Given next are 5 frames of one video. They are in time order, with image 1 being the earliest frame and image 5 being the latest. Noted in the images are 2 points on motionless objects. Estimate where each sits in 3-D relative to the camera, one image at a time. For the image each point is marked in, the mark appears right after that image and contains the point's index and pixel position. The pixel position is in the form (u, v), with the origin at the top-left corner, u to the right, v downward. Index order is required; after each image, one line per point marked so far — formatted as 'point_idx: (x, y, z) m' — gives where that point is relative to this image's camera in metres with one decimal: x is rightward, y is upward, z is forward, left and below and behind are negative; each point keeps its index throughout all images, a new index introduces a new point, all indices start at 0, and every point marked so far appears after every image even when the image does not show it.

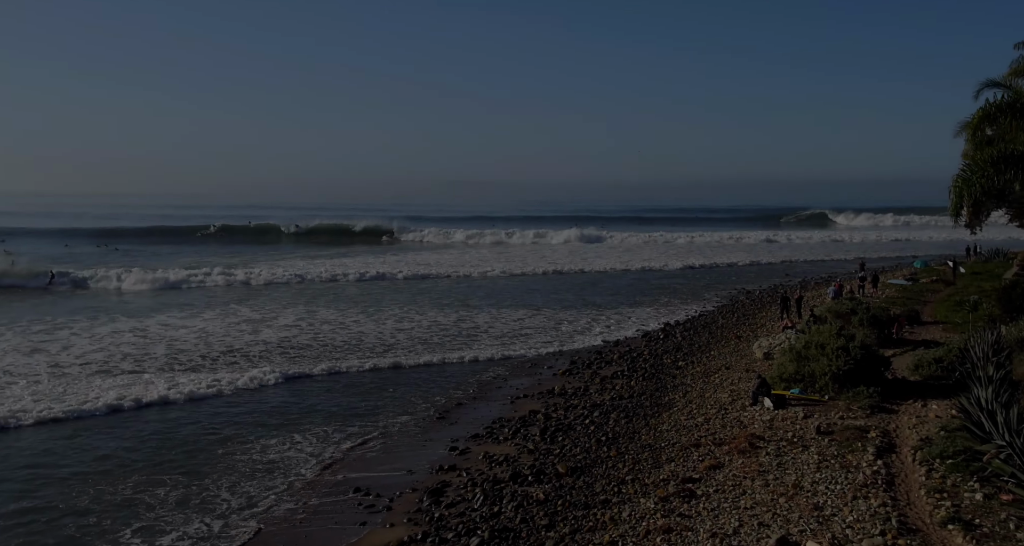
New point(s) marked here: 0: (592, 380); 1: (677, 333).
0: (+1.1, -1.4, +11.7) m
1: (+2.7, -1.0, +14.5) m
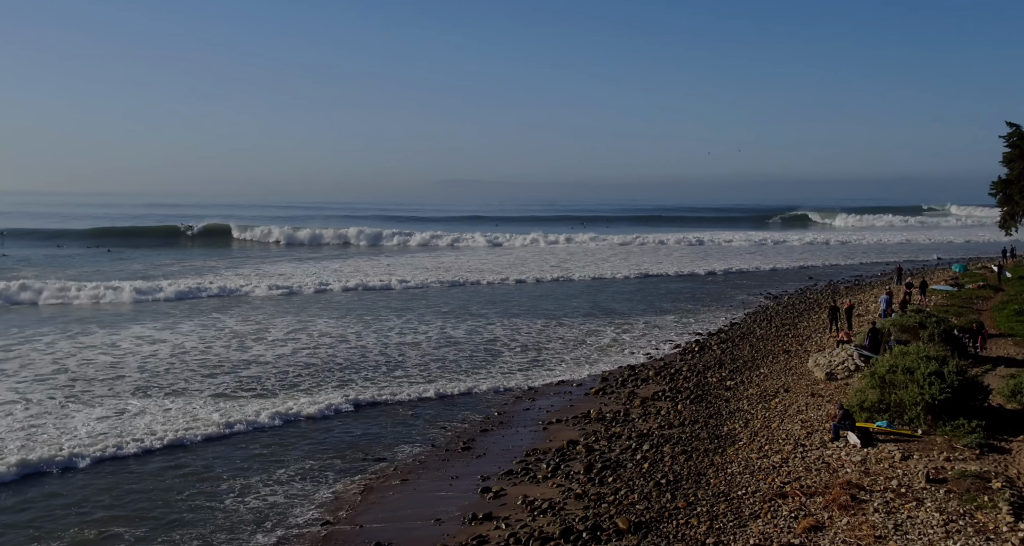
0: (+1.4, -1.5, +10.5) m
1: (+3.0, -1.1, +13.2) m
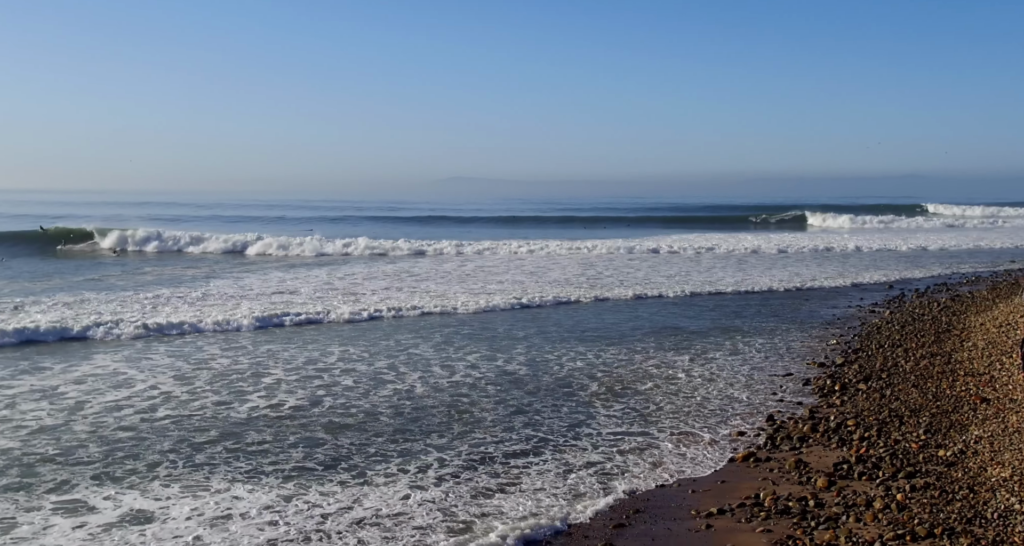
0: (+2.6, -1.8, +7.5) m
1: (+4.1, -1.4, +10.4) m
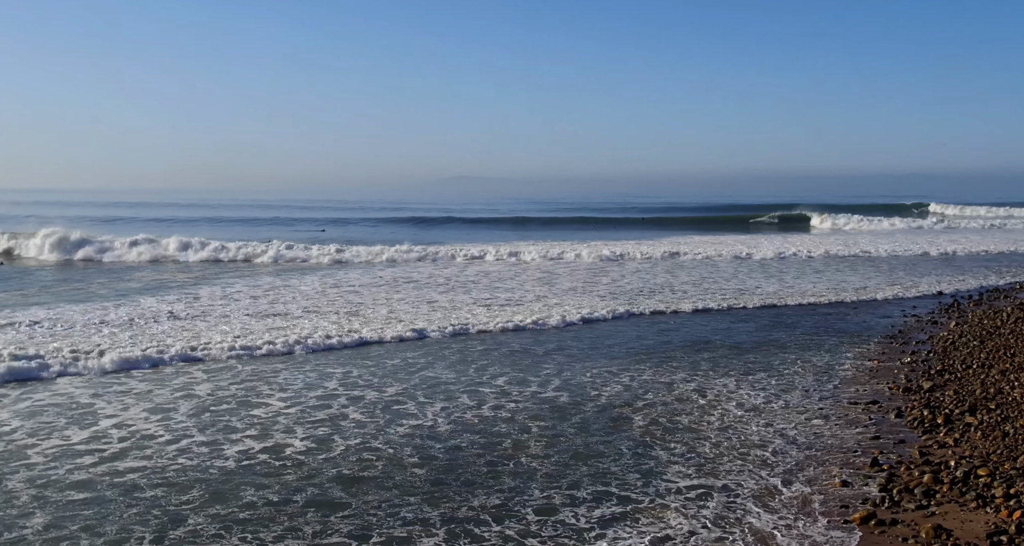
0: (+3.0, -1.9, +5.9) m
1: (+4.5, -1.5, +8.7) m
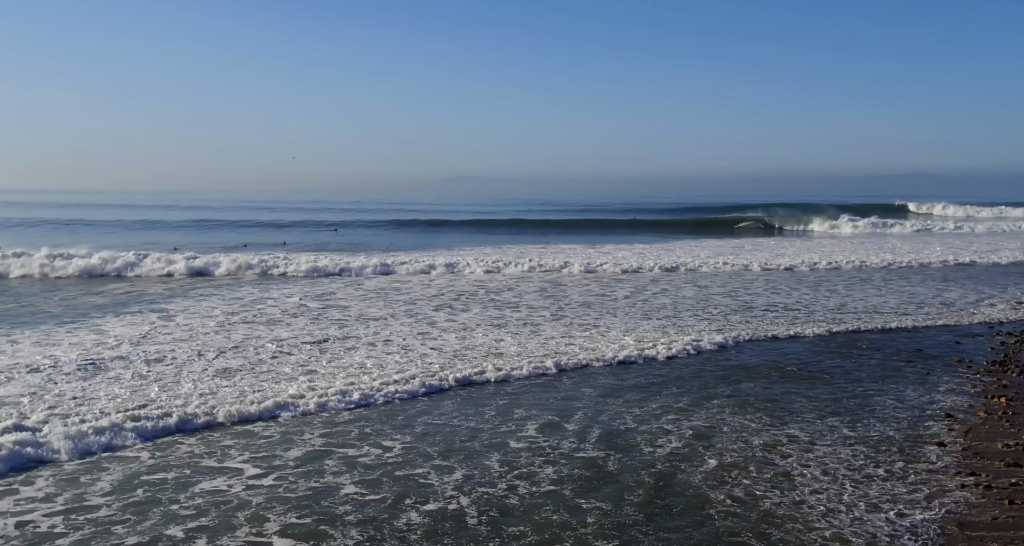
0: (+3.5, -2.1, +3.4) m
1: (+5.0, -1.7, +6.2) m
